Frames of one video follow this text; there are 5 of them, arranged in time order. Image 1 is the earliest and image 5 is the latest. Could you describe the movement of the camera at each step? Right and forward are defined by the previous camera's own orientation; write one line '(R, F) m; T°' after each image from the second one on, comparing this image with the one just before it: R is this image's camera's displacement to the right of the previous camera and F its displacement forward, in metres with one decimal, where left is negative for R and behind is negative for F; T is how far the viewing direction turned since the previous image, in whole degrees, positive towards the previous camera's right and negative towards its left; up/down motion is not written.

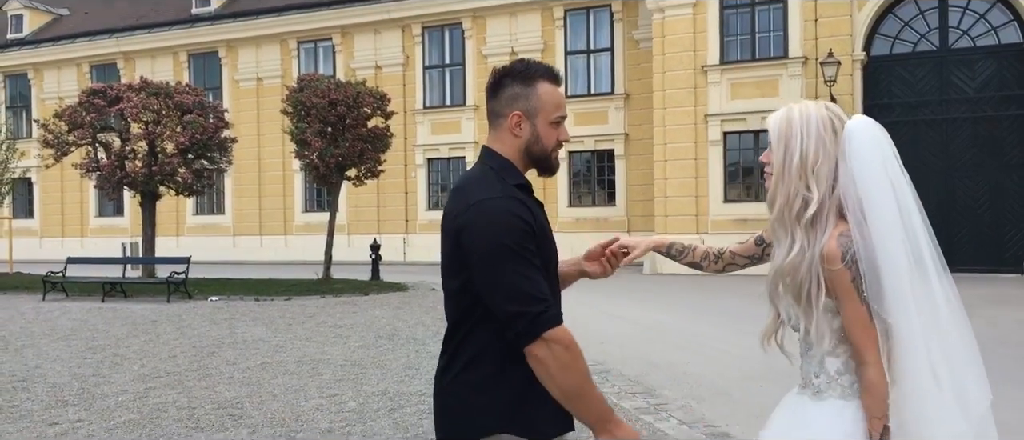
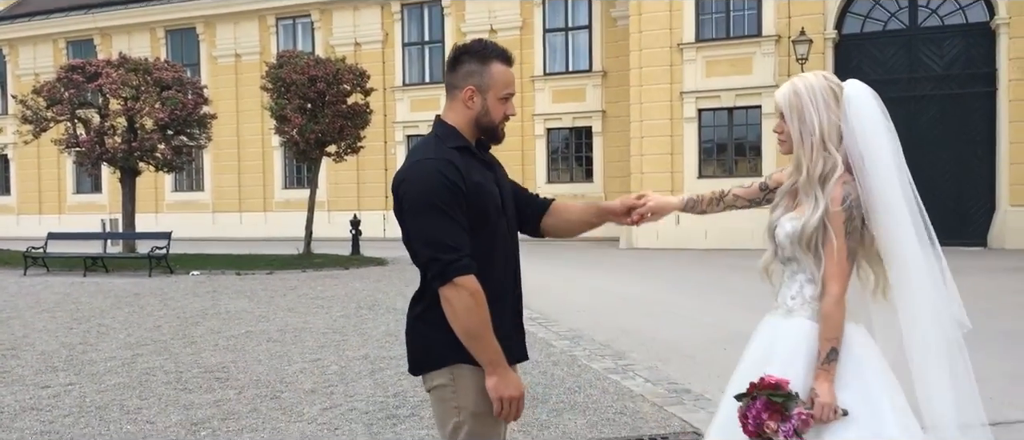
(0.0, -0.3) m; +1°
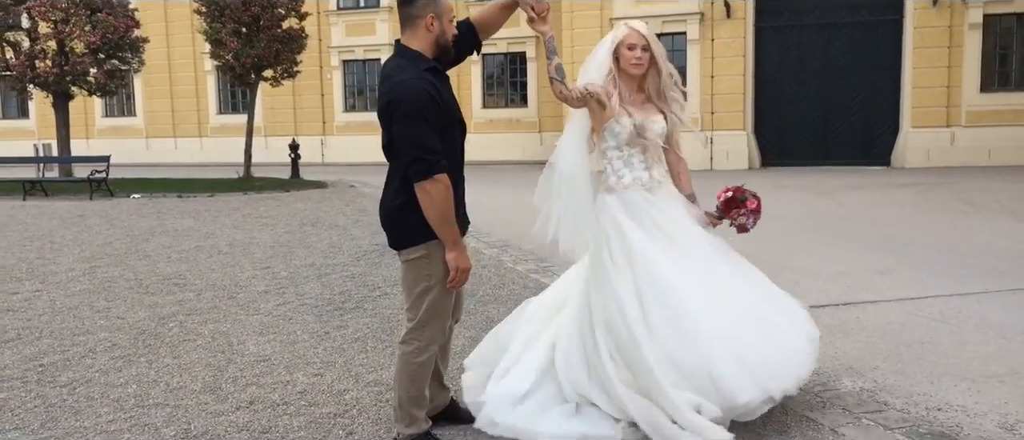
(+0.1, -0.7) m; +4°
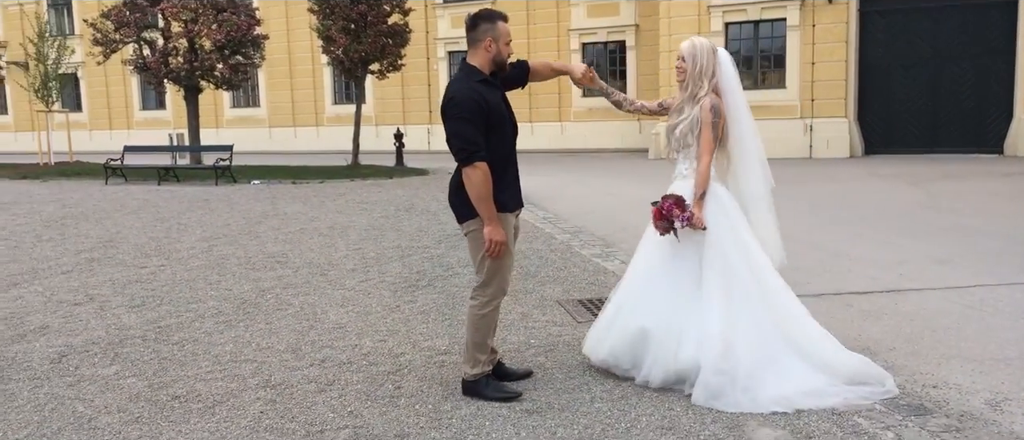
(+0.4, -0.5) m; -8°
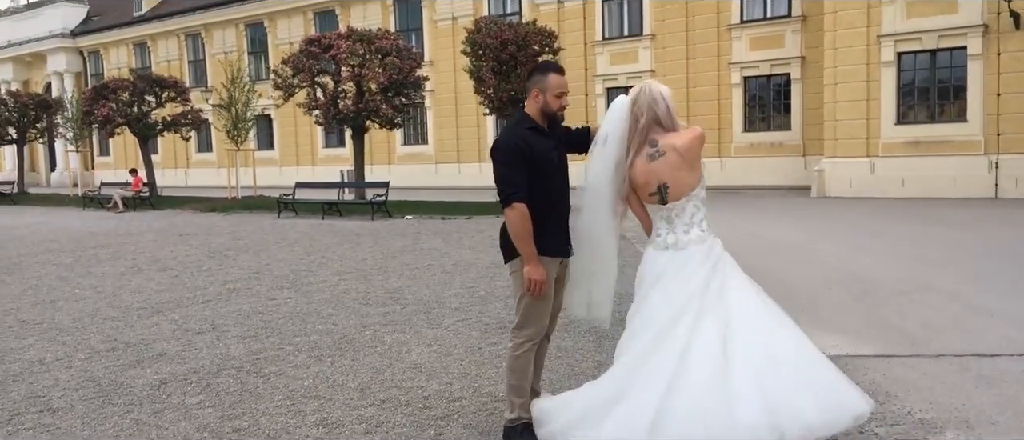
(+0.6, +0.1) m; -12°
